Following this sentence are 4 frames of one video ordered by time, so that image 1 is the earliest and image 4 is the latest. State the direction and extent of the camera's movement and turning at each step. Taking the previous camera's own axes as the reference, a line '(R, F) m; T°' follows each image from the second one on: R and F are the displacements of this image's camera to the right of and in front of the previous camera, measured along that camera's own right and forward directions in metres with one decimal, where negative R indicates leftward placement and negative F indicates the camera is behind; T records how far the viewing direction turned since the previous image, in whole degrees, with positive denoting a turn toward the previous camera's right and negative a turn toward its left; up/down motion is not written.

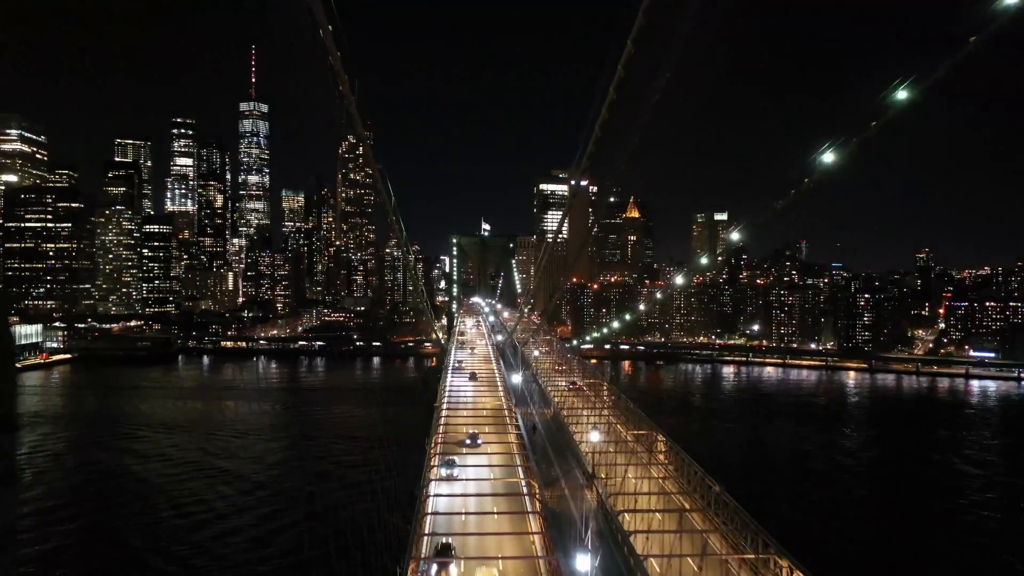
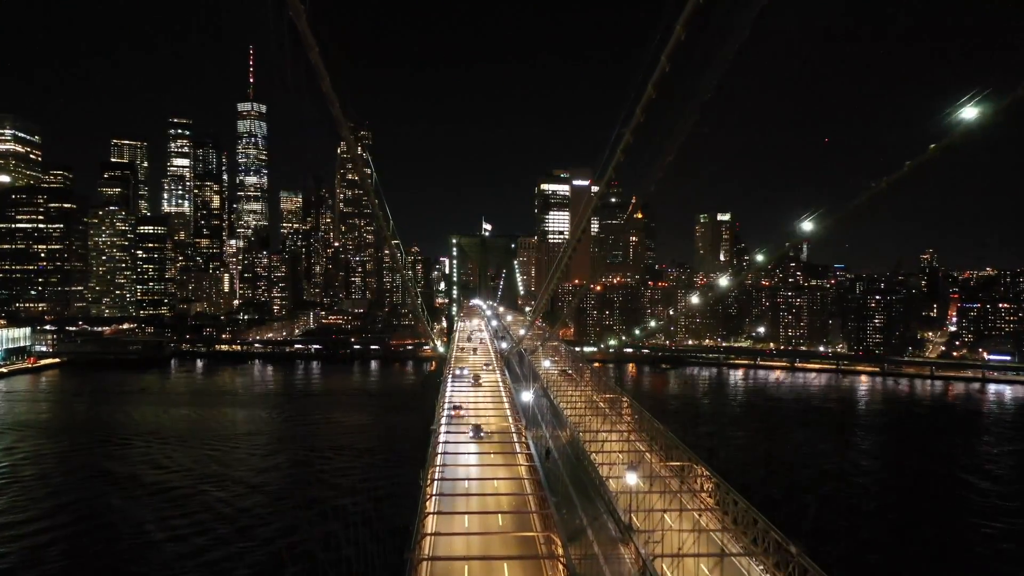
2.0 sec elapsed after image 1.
(-0.1, +0.7) m; 0°
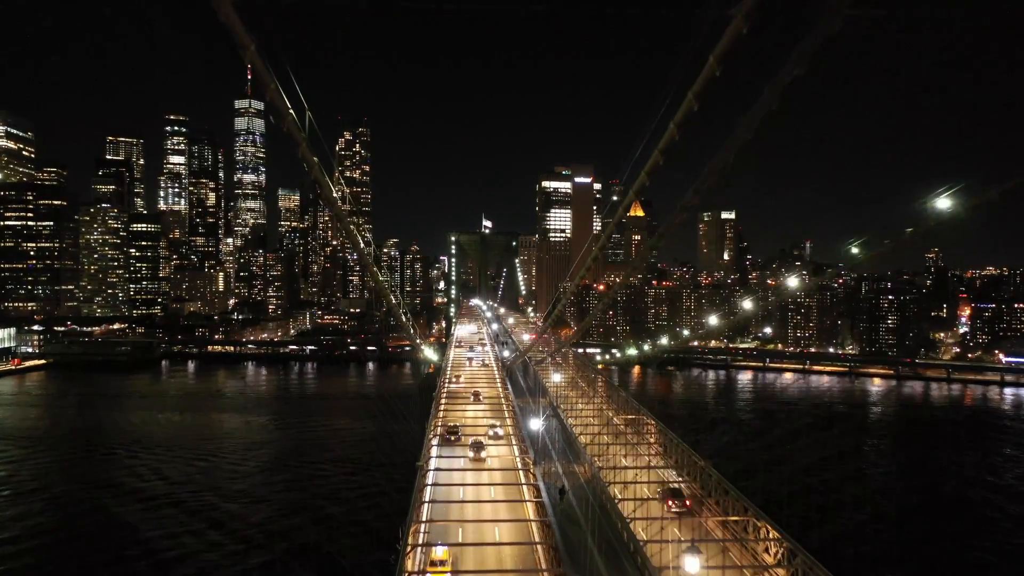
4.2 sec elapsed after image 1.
(0.0, +0.9) m; 0°
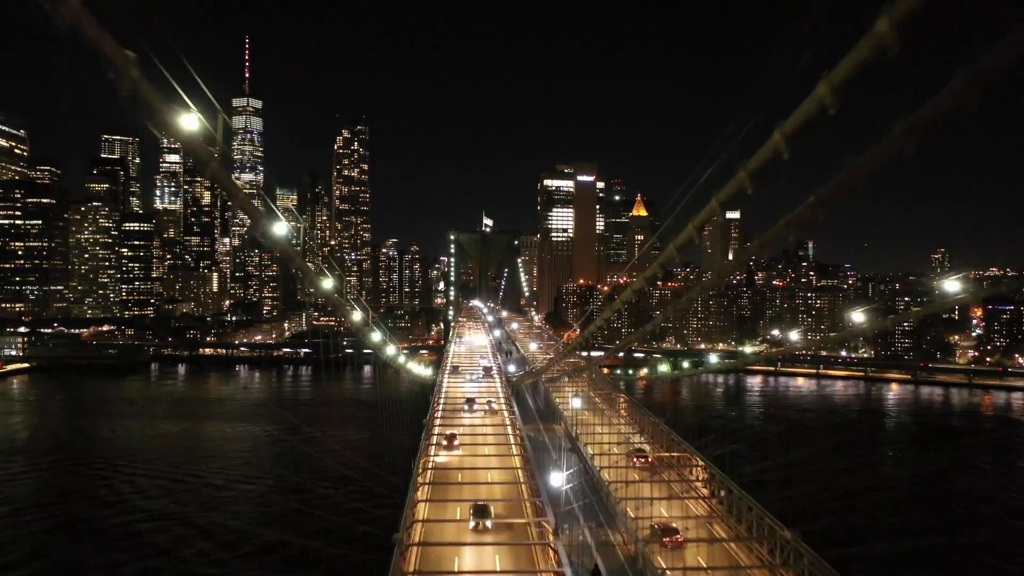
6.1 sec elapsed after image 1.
(-0.1, +1.0) m; 0°
